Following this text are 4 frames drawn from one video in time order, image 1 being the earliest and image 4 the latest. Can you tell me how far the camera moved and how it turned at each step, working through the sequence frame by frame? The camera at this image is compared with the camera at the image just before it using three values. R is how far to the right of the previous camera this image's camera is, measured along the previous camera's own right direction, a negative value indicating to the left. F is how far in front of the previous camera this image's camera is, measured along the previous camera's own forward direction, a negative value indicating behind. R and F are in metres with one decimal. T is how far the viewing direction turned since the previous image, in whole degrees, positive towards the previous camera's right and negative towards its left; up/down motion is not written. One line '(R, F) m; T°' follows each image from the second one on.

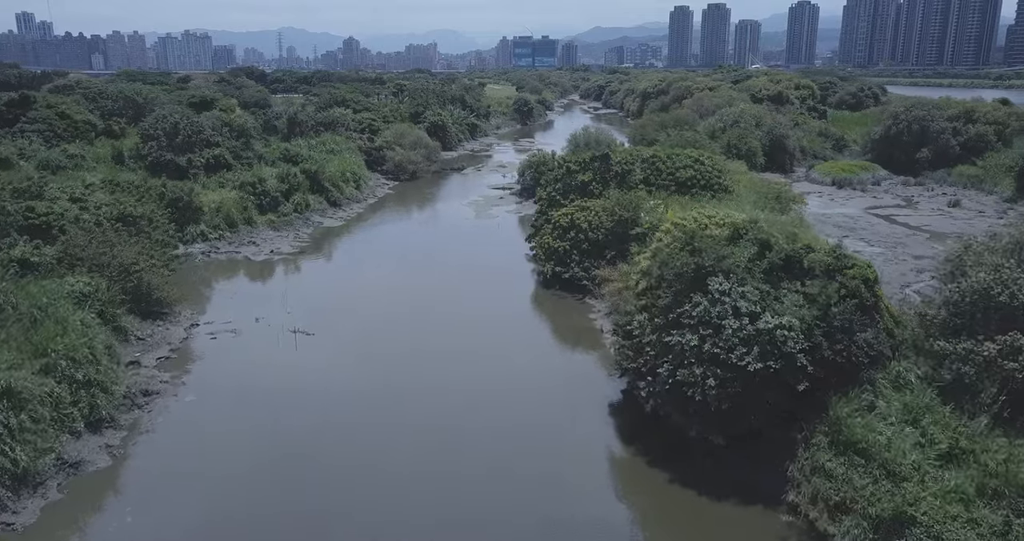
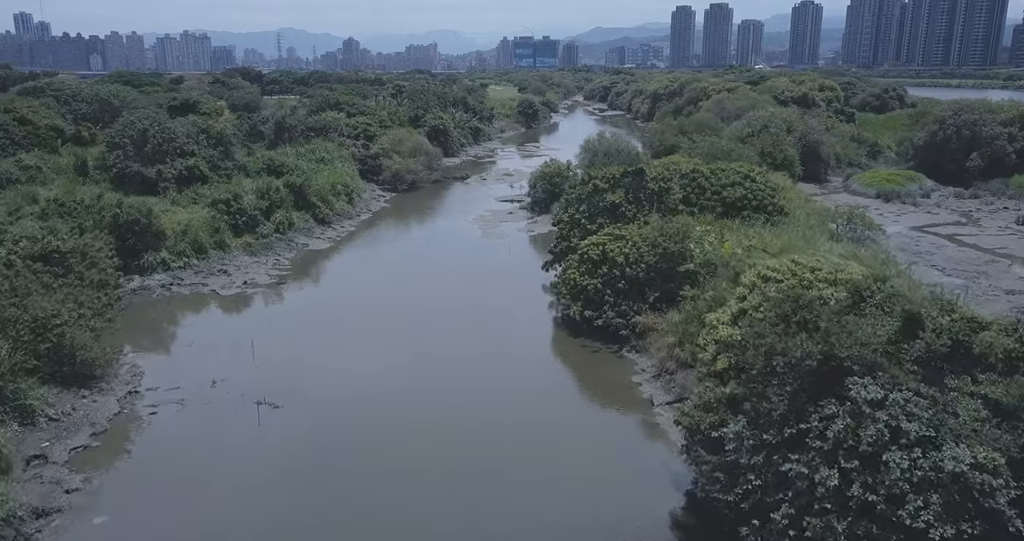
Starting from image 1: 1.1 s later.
(-0.5, +4.5) m; 0°
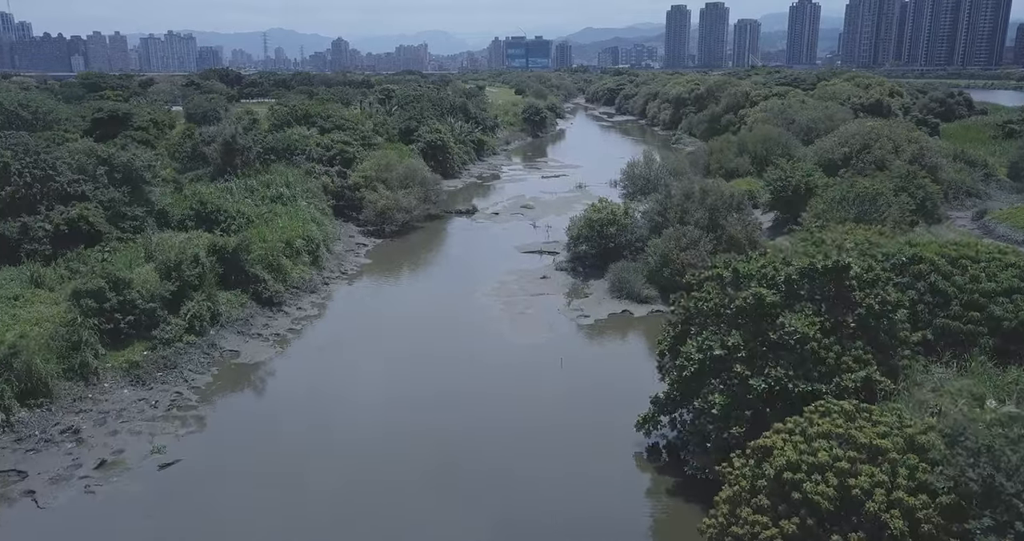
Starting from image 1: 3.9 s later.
(-1.5, +11.6) m; +1°
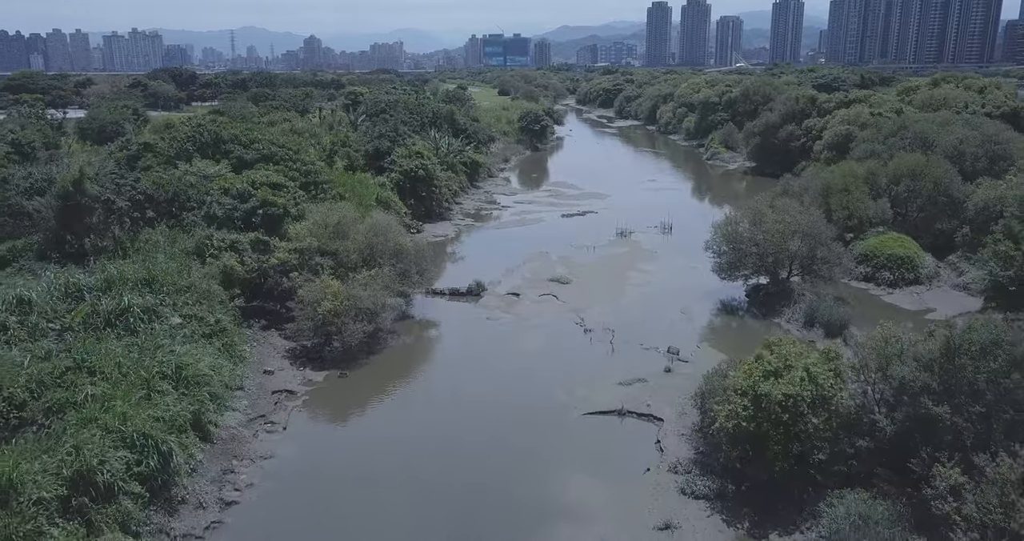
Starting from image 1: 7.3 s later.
(-1.6, +14.8) m; +2°
